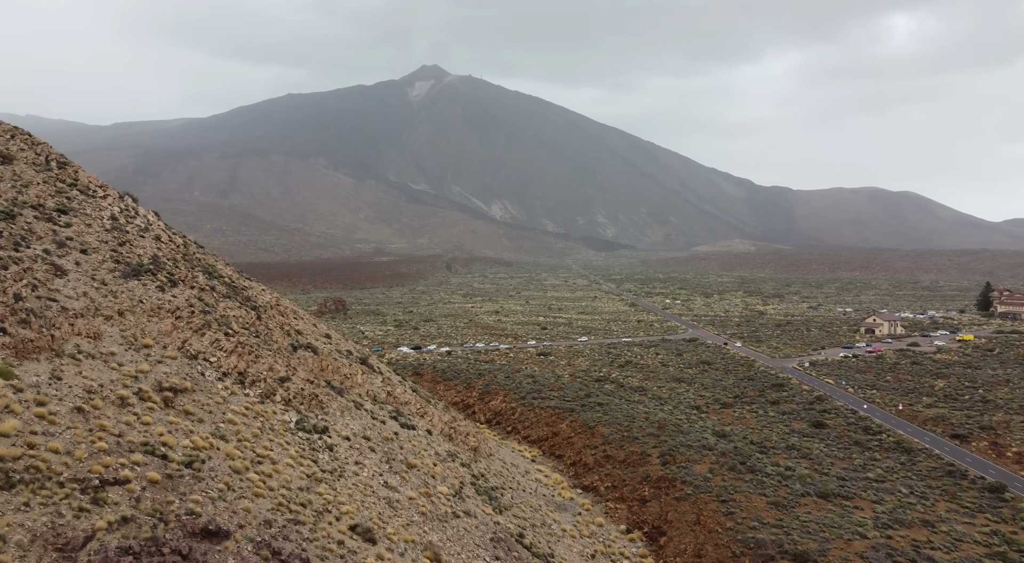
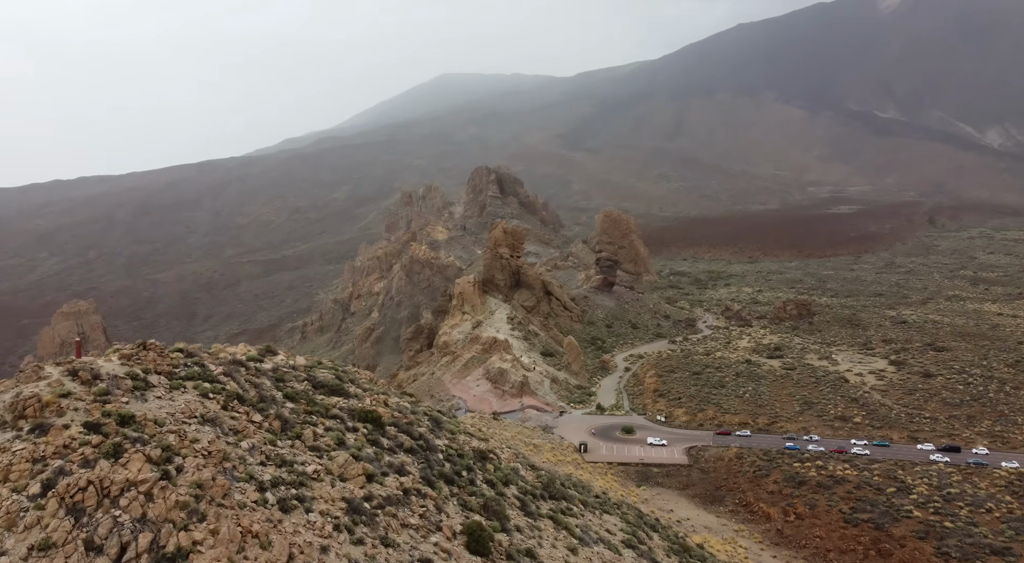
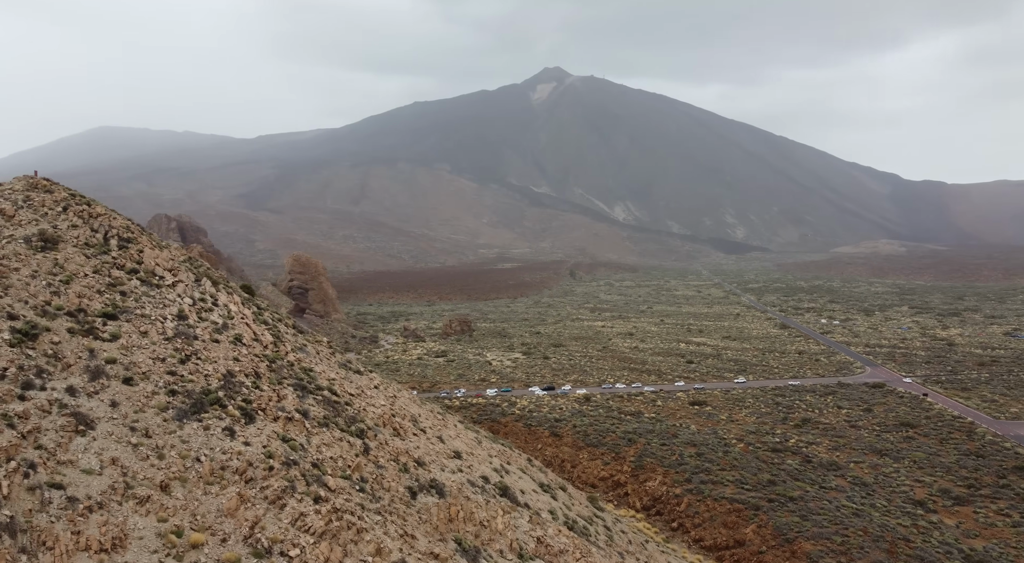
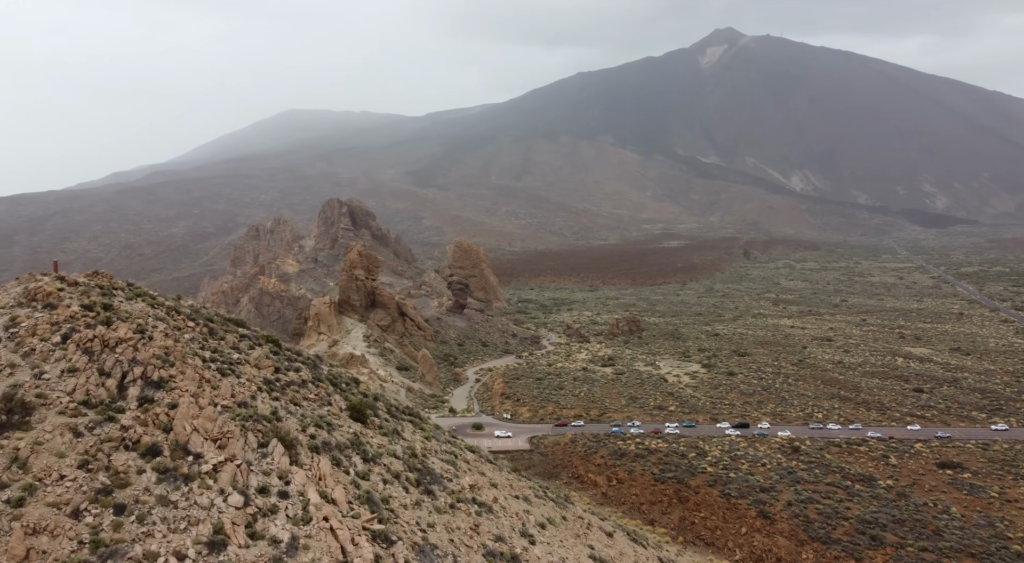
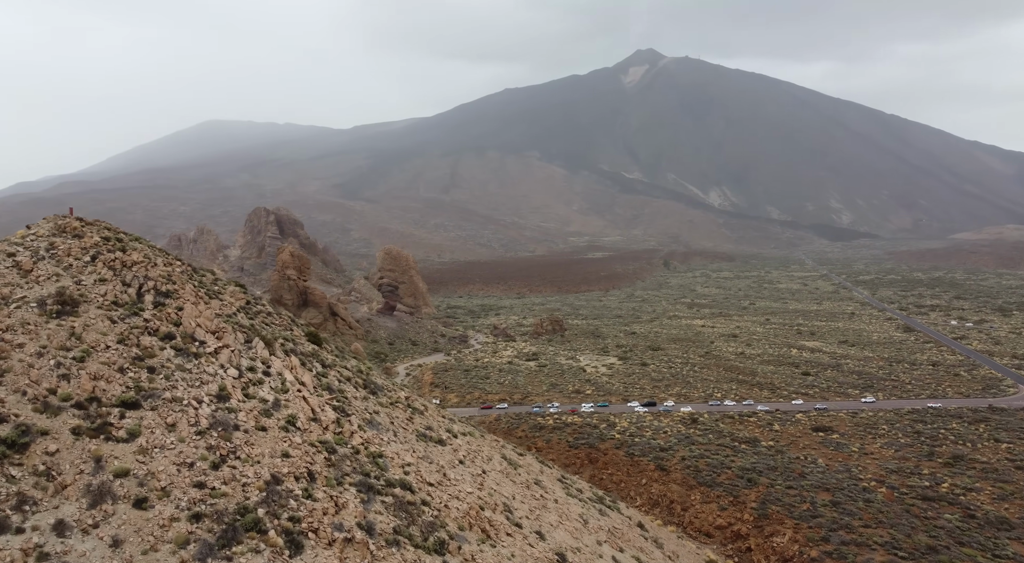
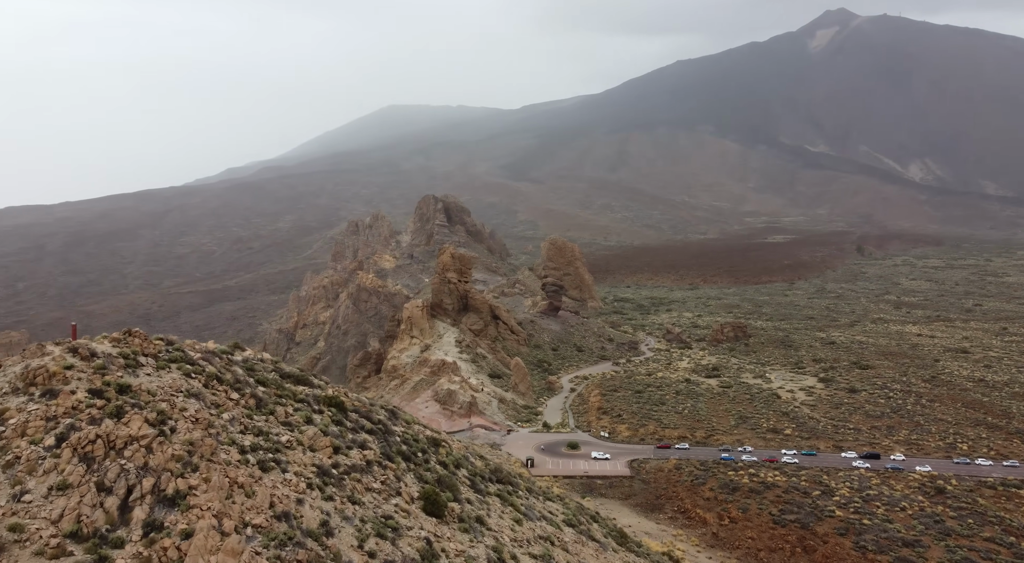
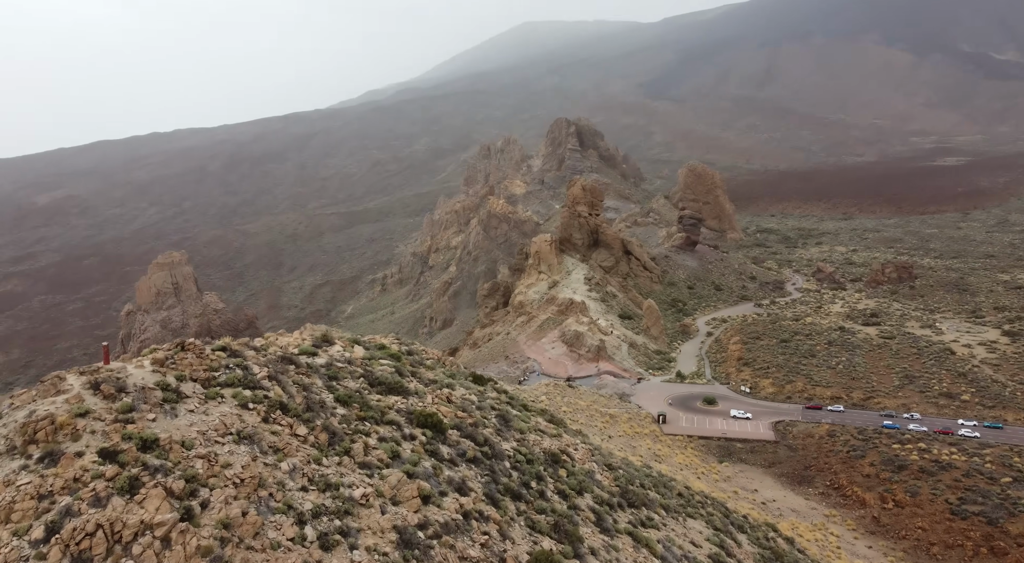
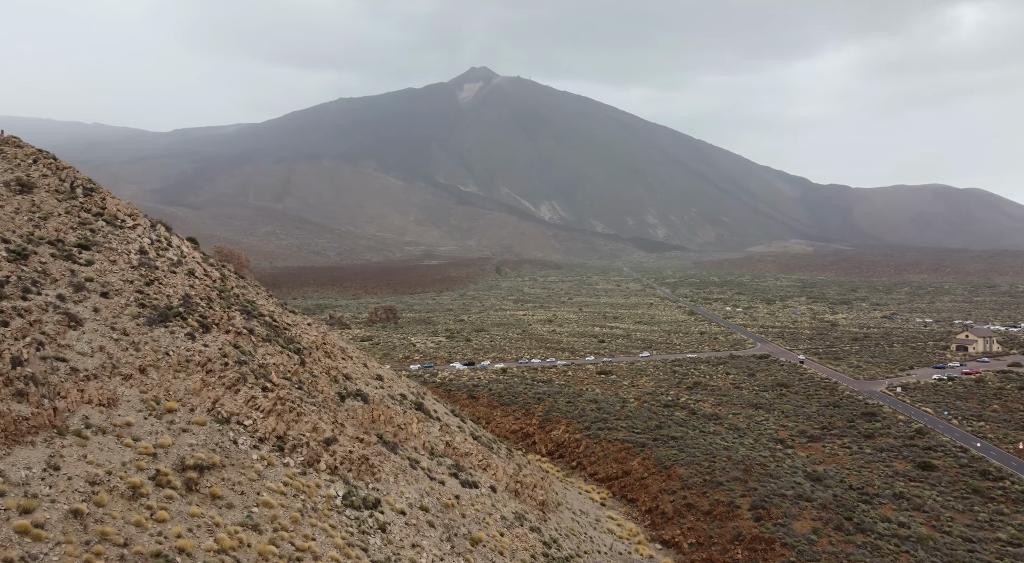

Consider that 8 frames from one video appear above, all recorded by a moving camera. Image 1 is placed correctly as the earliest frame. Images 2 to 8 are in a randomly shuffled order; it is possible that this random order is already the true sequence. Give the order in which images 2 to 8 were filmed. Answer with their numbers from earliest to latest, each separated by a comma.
8, 3, 5, 4, 6, 2, 7
